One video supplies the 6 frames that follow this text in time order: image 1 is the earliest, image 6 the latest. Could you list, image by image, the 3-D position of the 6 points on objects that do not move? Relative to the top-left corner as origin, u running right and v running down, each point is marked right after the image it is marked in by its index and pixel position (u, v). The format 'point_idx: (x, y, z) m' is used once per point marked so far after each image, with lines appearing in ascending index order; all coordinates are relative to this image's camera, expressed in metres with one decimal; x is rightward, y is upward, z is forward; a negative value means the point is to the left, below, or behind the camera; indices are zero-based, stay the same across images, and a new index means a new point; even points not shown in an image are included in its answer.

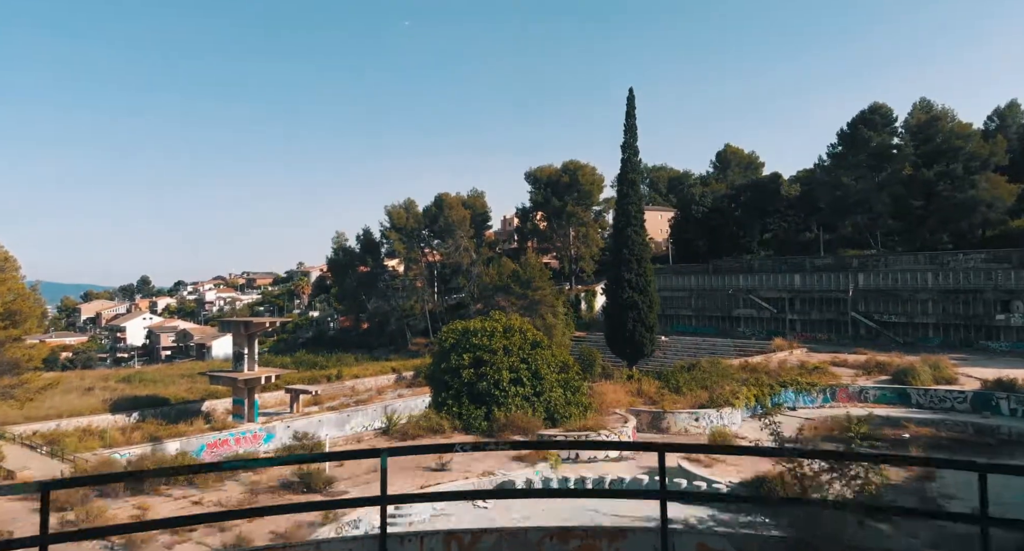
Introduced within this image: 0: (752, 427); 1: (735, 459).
0: (+6.4, -4.1, +19.6) m
1: (+4.2, -3.5, +13.9) m
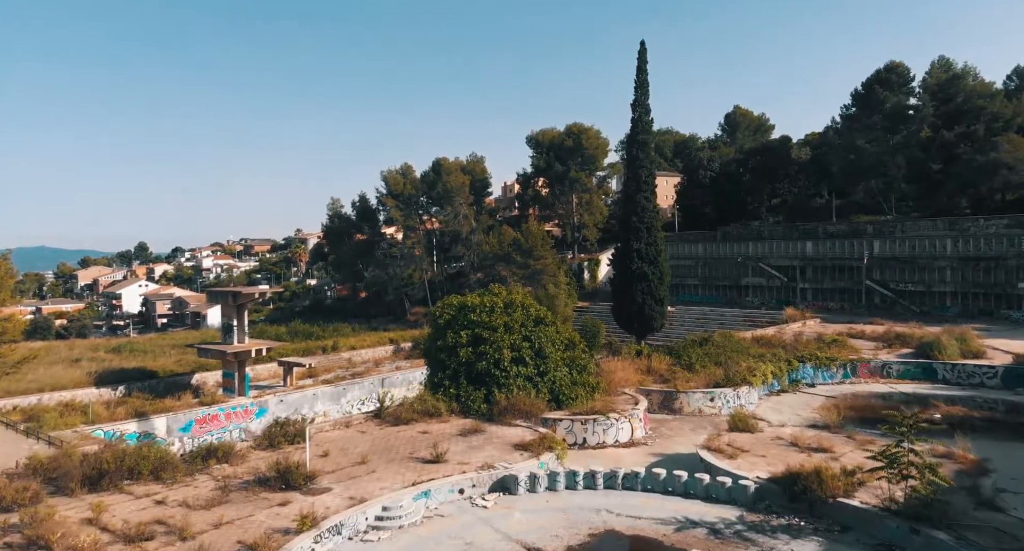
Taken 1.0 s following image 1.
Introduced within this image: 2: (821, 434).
0: (+6.5, -3.3, +18.3) m
1: (+4.3, -3.0, +12.6) m
2: (+5.7, -3.0, +13.4) m
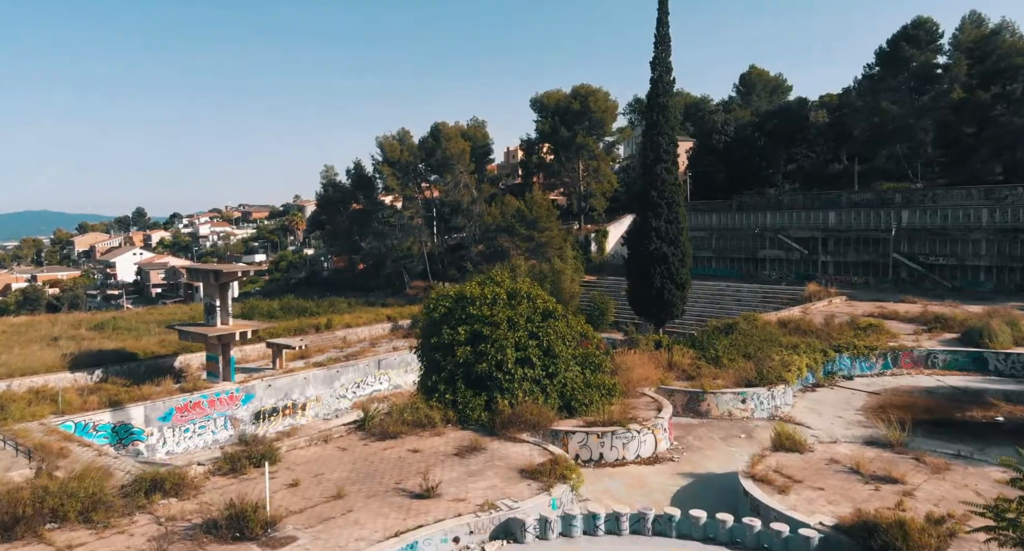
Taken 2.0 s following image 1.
0: (+6.6, -3.0, +16.3) m
1: (+4.4, -2.9, +10.5) m
2: (+5.8, -2.8, +11.3) m
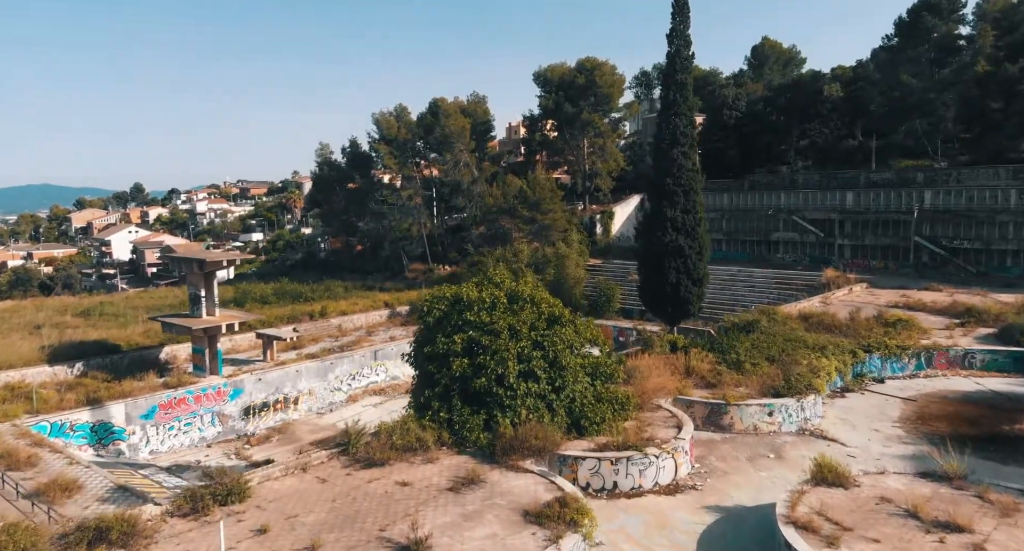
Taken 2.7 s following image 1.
0: (+6.6, -2.9, +14.8) m
1: (+4.4, -3.1, +9.0) m
2: (+5.8, -3.0, +9.9) m
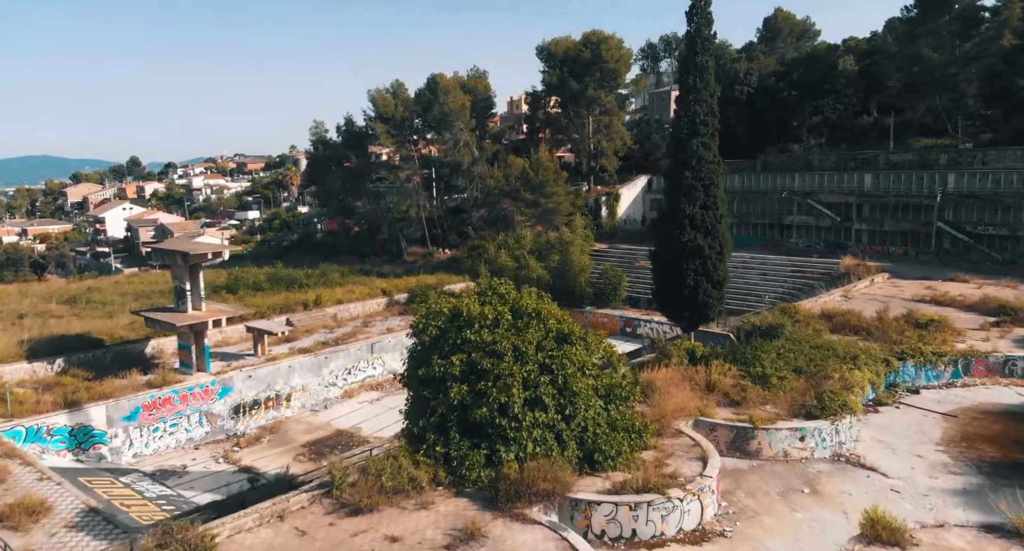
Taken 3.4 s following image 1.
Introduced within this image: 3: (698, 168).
0: (+6.7, -3.1, +13.4) m
1: (+4.5, -3.4, +7.7) m
2: (+5.9, -3.3, +8.5) m
3: (+4.1, +2.3, +15.8) m
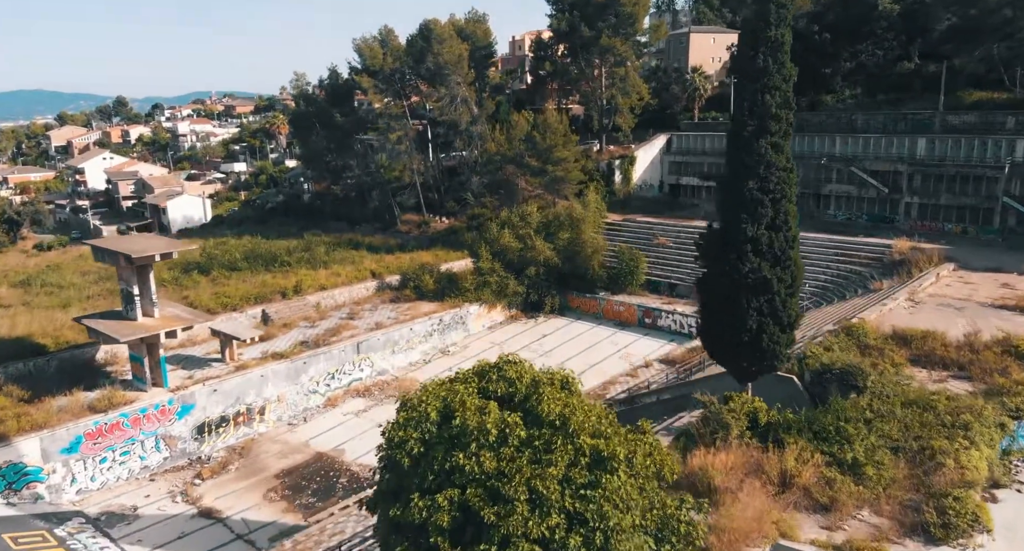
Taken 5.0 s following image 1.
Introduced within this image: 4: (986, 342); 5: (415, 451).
0: (+6.9, -4.0, +10.0) m
1: (+4.6, -4.9, +4.4) m
2: (+6.0, -4.6, +5.2) m
3: (+4.2, +1.6, +11.9) m
4: (+10.5, -1.5, +16.0) m
5: (-1.2, -2.0, +8.4) m
